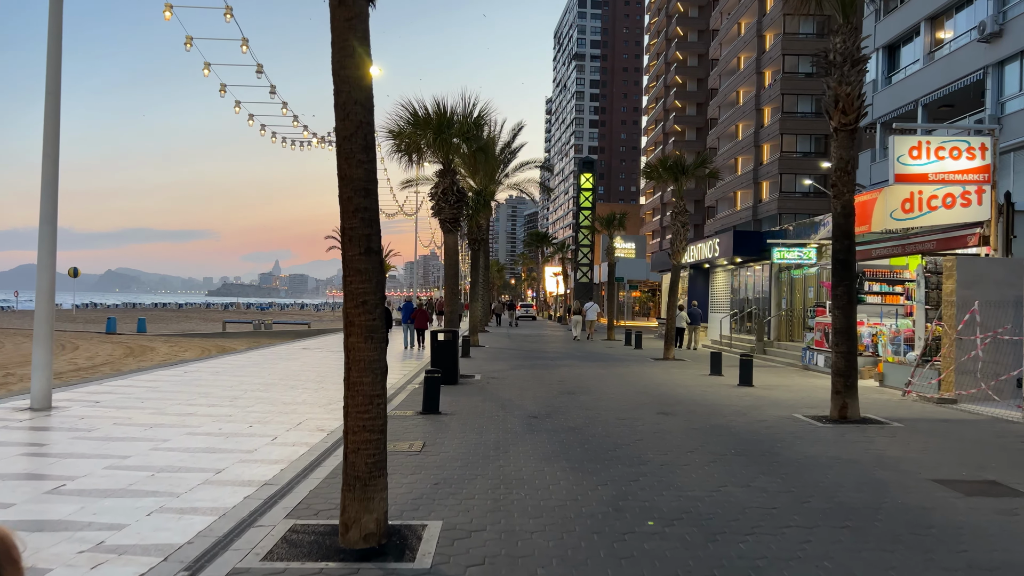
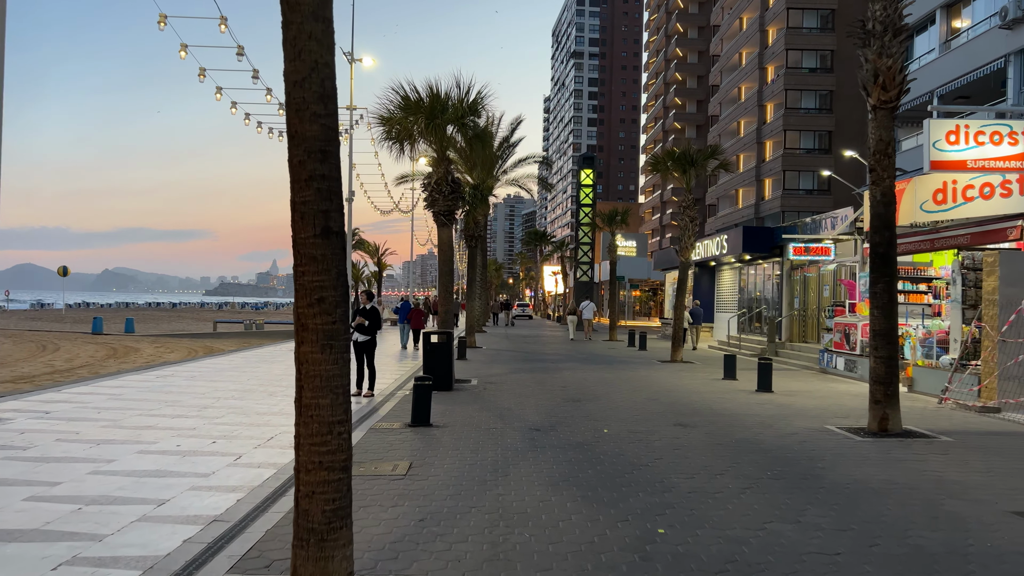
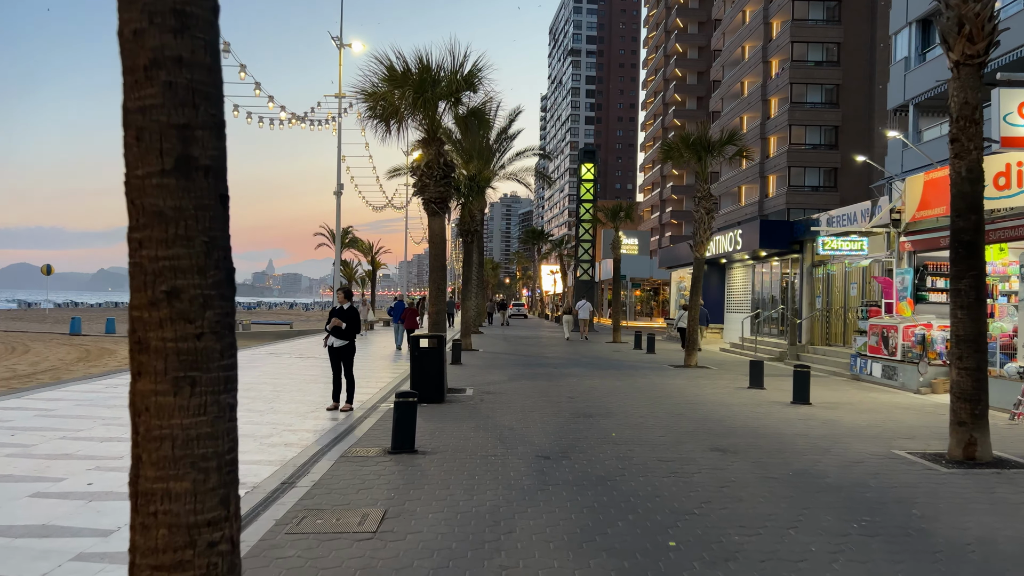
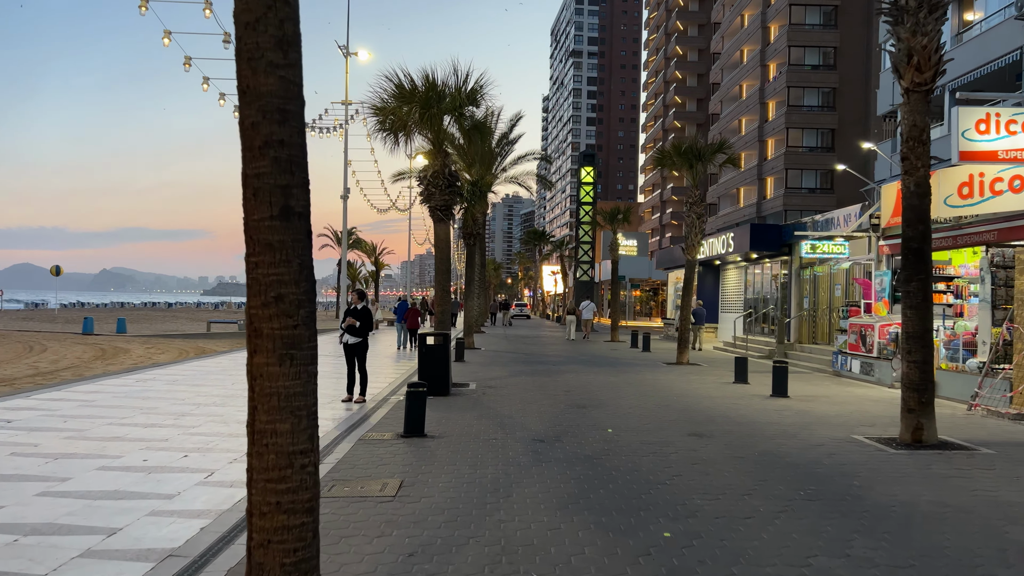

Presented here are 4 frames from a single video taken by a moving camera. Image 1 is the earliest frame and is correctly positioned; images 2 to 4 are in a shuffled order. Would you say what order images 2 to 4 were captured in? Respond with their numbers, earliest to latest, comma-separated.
2, 4, 3
